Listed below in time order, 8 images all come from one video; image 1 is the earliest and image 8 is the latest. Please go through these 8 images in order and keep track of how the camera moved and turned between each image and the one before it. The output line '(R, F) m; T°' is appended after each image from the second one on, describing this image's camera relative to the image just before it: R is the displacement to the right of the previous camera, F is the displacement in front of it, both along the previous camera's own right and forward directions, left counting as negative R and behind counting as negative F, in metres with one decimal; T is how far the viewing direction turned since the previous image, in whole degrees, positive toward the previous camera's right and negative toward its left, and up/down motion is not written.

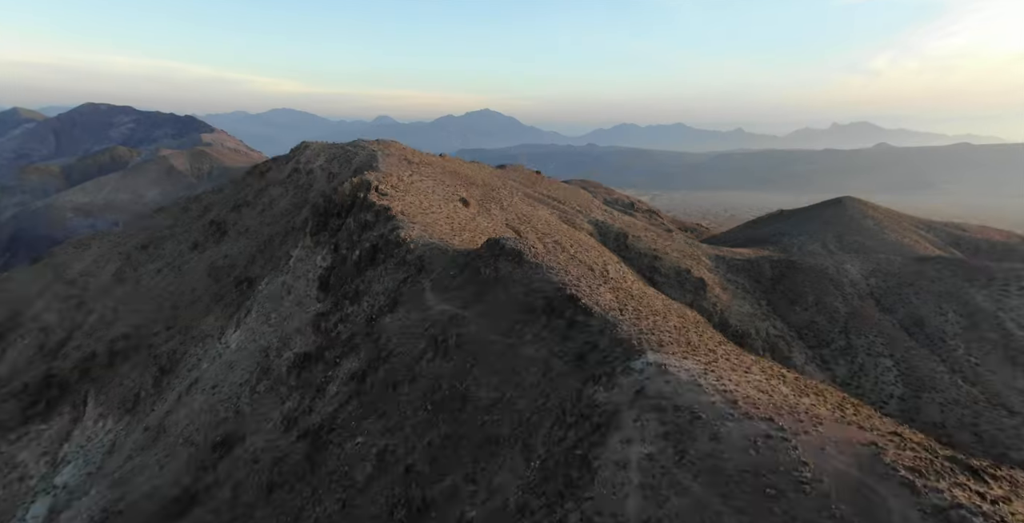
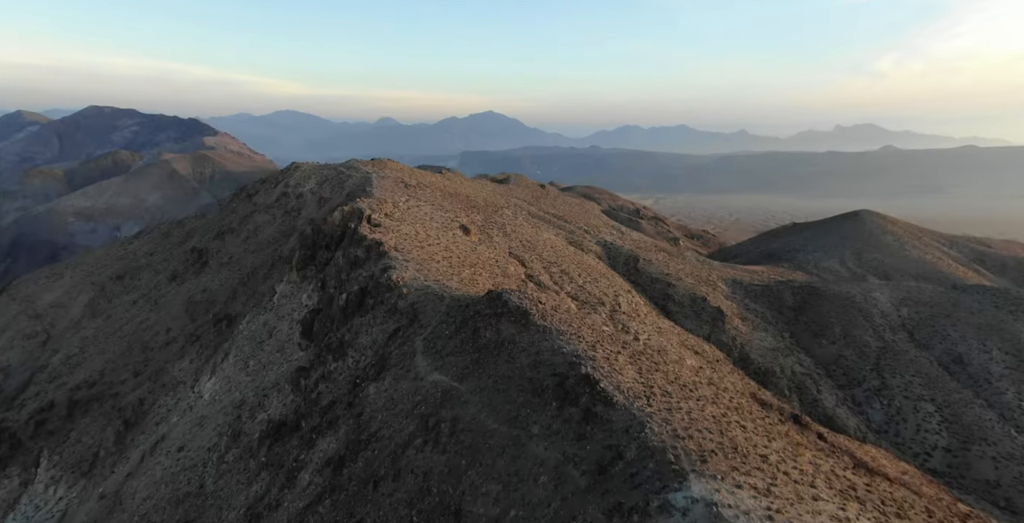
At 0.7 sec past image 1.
(0.0, +2.7) m; 0°
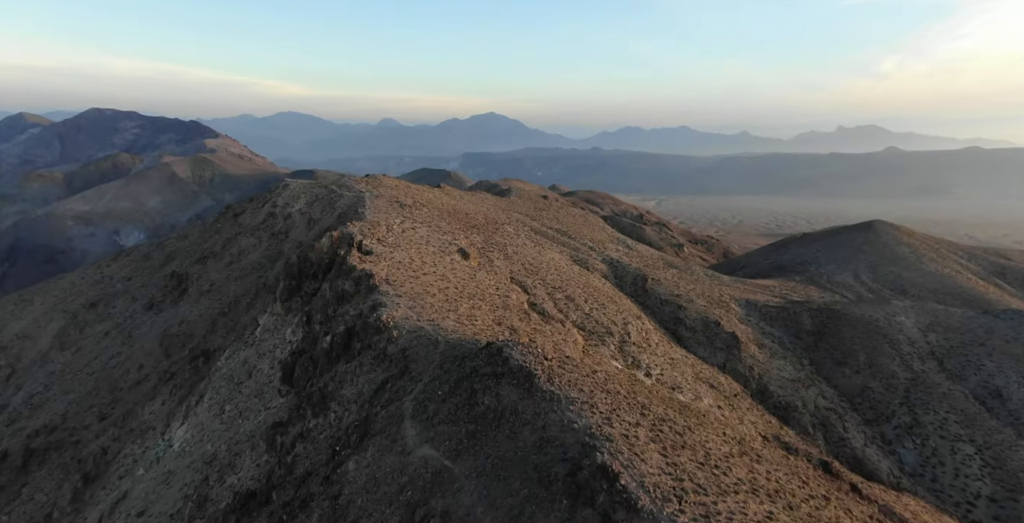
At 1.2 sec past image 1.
(0.0, +2.3) m; 0°
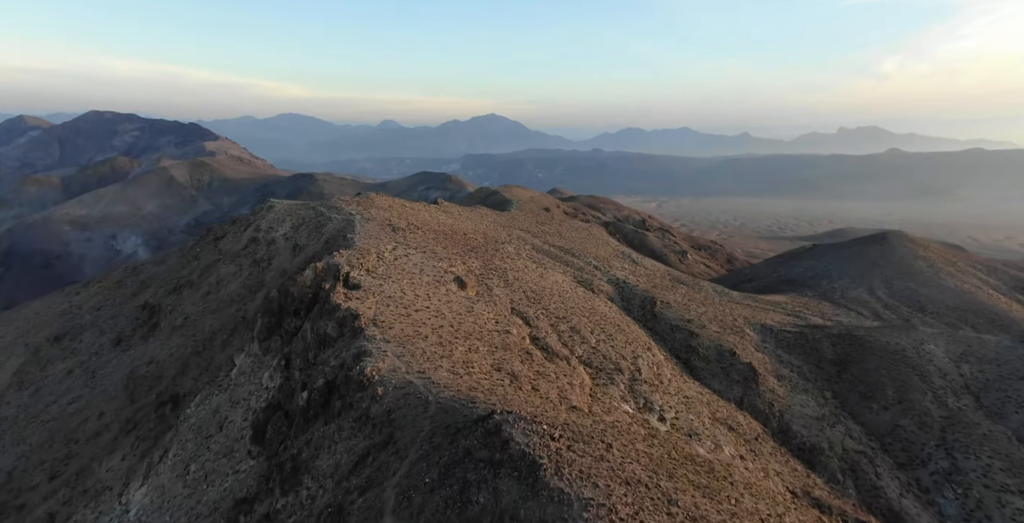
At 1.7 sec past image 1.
(0.0, +2.4) m; 0°
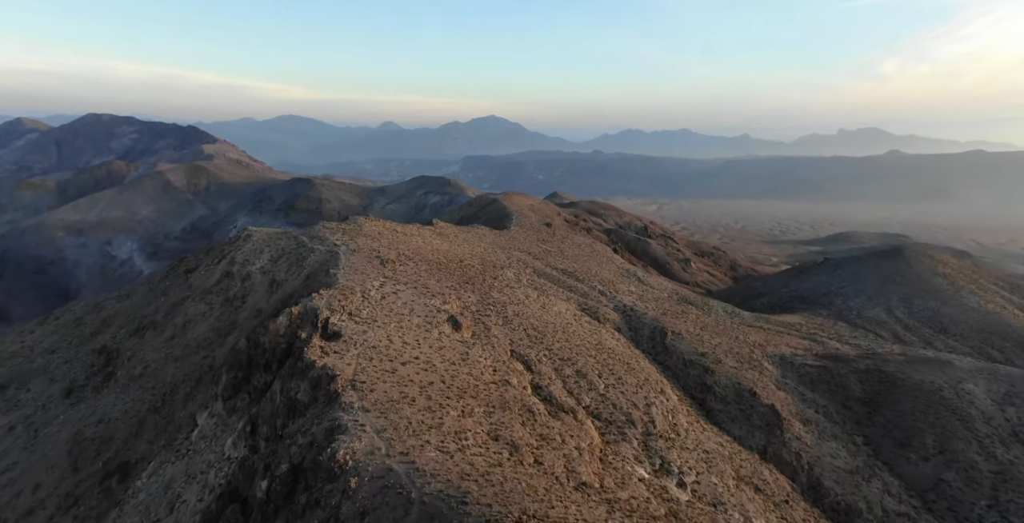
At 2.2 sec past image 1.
(0.0, +2.9) m; 0°
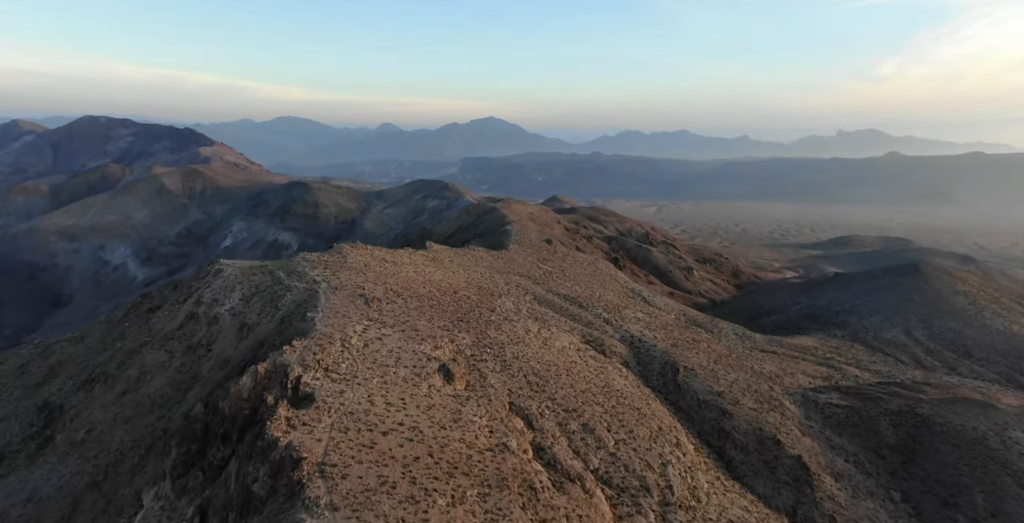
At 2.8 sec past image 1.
(0.0, +2.9) m; 0°
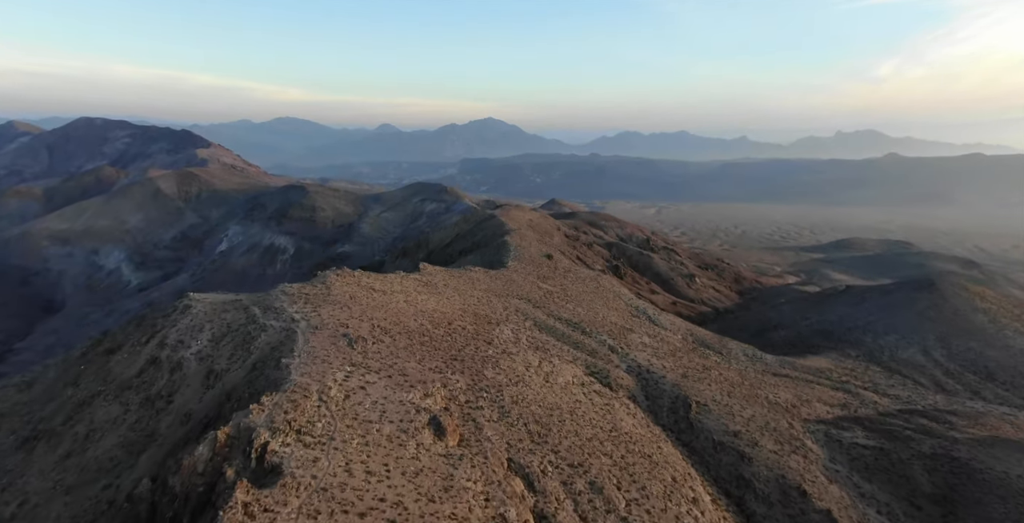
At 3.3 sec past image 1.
(0.0, +2.5) m; 0°
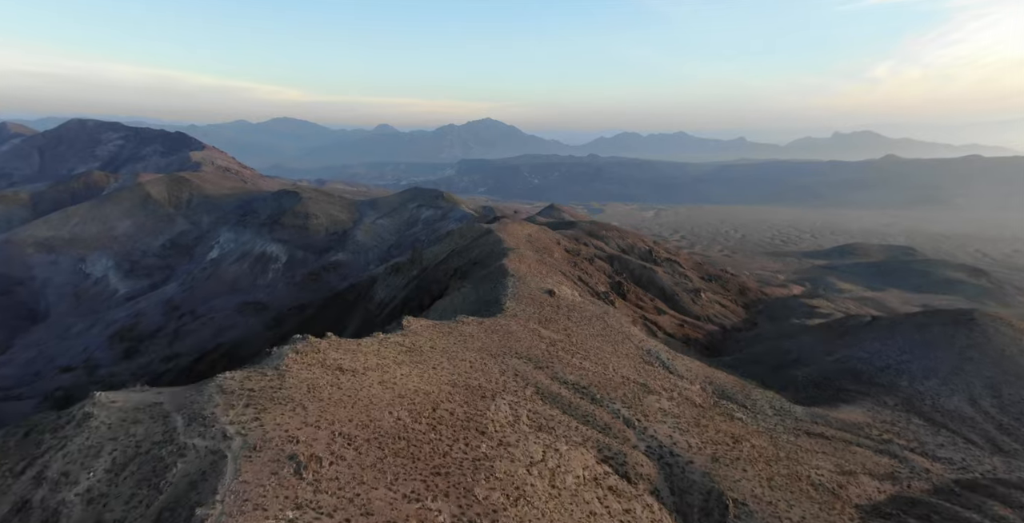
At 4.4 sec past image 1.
(0.0, +5.5) m; 0°
